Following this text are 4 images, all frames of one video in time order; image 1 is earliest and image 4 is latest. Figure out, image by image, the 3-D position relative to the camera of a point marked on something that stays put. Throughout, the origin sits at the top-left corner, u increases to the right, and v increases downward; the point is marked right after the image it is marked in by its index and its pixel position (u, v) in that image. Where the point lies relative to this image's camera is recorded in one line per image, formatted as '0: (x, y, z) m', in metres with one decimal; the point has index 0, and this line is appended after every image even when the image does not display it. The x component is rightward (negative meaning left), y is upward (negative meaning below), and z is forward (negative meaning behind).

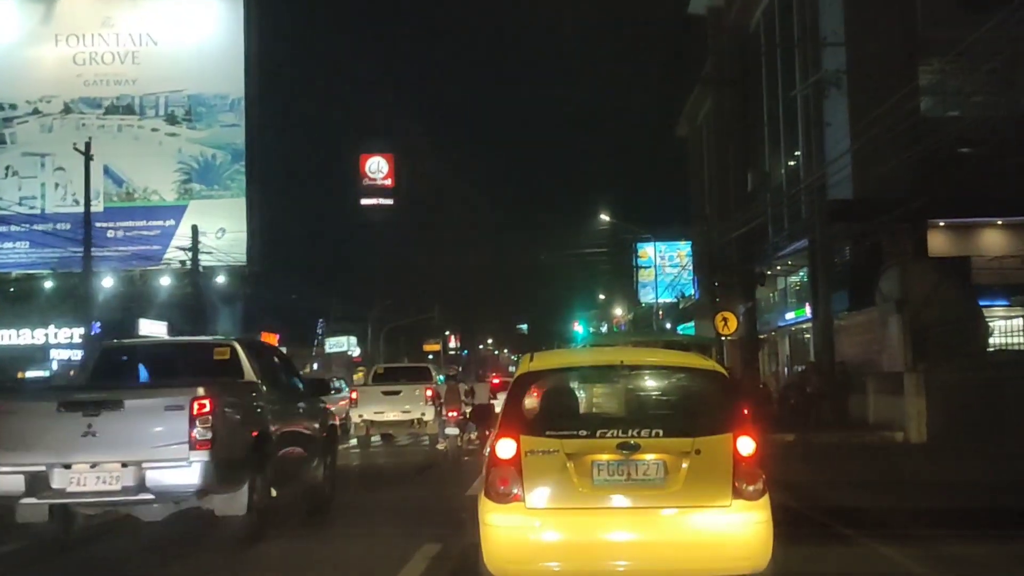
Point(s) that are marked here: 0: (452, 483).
0: (-1.0, -3.2, +18.8) m
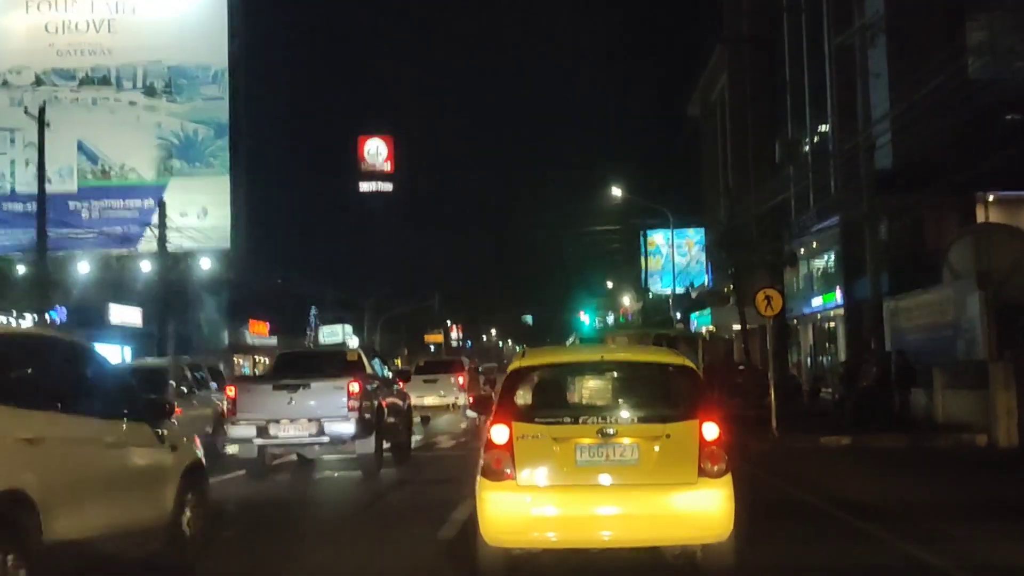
0: (-0.9, -2.9, +16.6) m
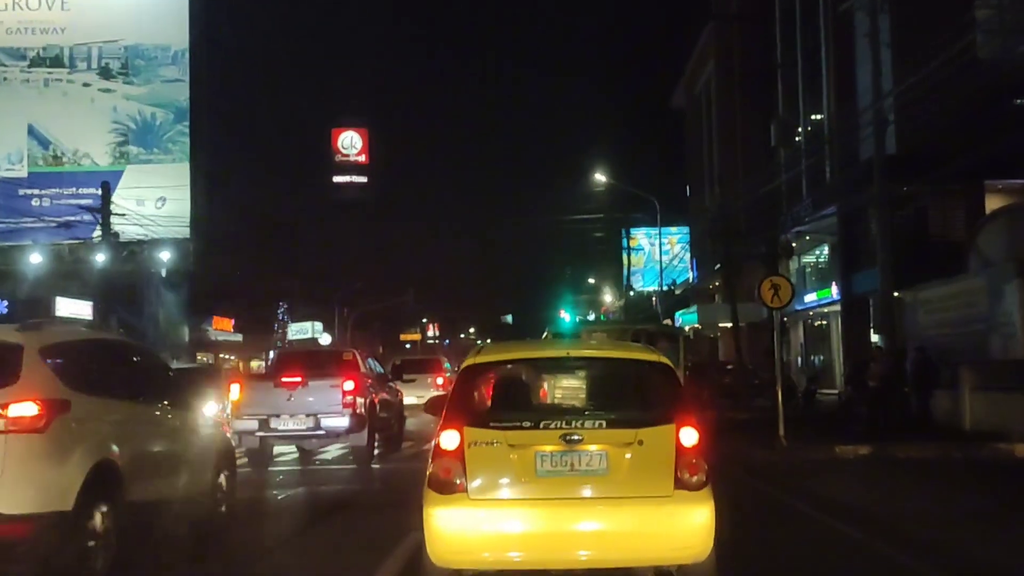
0: (-1.3, -2.8, +15.1) m
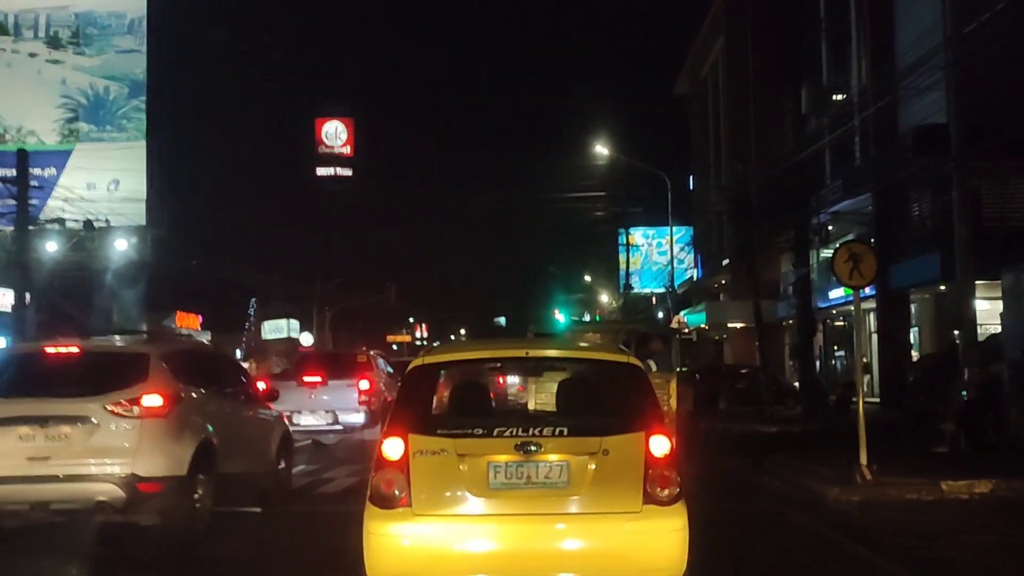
0: (-1.5, -2.6, +12.4) m
